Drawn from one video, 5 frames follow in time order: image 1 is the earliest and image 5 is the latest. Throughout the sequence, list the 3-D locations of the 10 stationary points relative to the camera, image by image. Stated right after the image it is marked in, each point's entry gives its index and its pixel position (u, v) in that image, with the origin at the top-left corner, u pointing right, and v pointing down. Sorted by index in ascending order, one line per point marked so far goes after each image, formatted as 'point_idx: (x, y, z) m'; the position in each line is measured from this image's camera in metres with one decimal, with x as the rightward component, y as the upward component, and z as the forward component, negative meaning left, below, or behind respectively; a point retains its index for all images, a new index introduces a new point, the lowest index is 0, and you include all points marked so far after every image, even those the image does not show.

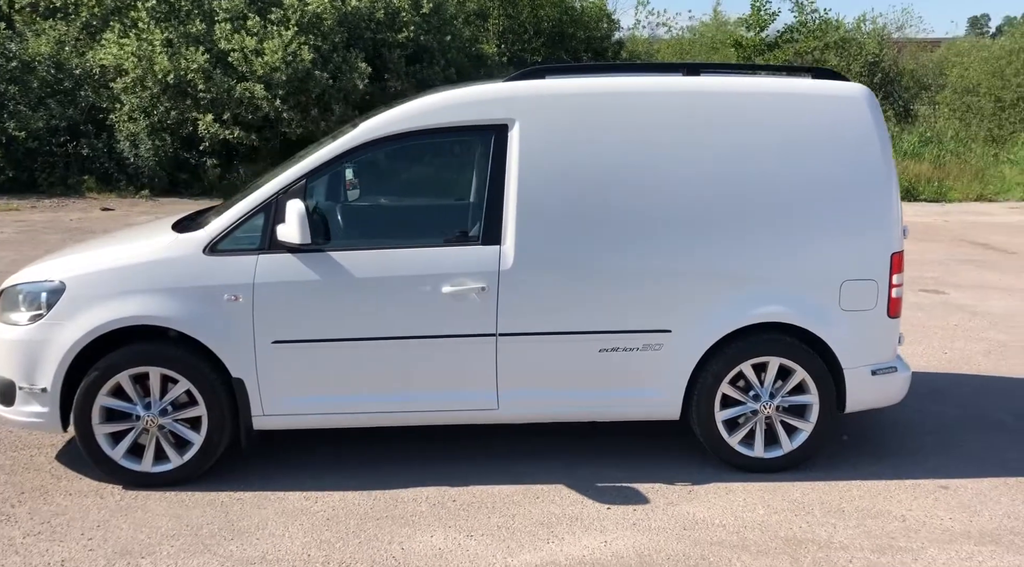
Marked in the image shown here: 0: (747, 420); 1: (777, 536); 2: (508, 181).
0: (+1.2, -0.7, +5.1) m
1: (+1.2, -1.1, +4.4) m
2: (0.0, +0.5, +5.0) m
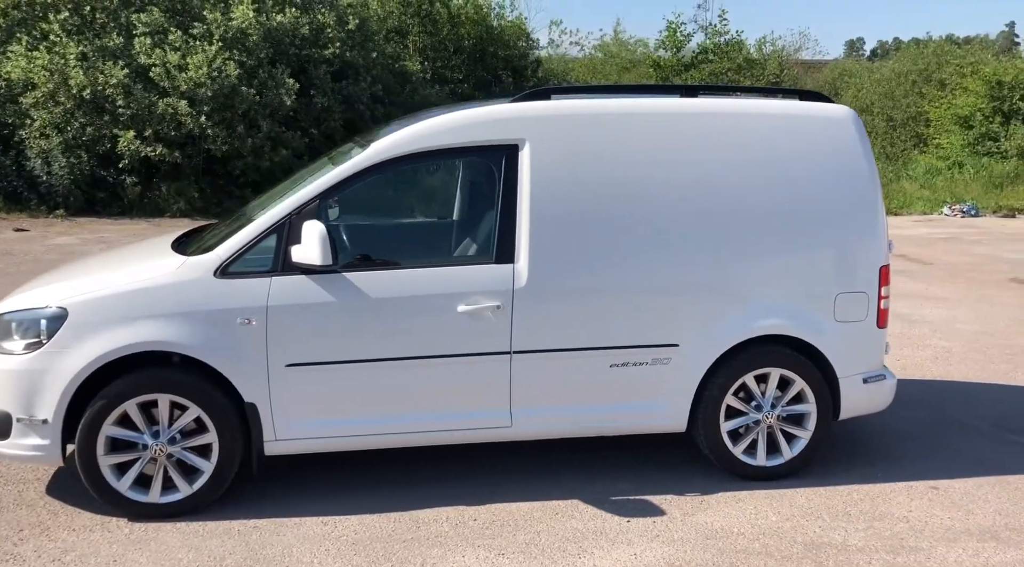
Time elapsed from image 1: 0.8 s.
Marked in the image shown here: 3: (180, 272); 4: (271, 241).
0: (+1.3, -0.8, +5.2) m
1: (+1.3, -1.2, +4.6) m
2: (+0.1, +0.4, +5.0) m
3: (-1.6, +0.1, +4.8) m
4: (-1.1, +0.2, +4.8) m
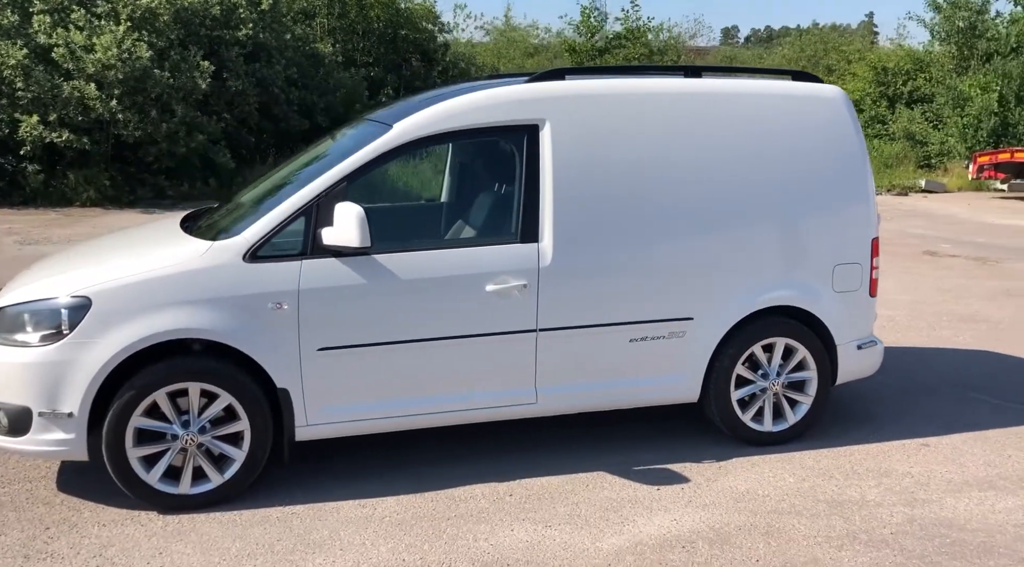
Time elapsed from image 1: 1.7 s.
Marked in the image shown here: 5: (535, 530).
0: (+1.3, -0.6, +5.5) m
1: (+1.5, -1.0, +4.8) m
2: (+0.2, +0.5, +5.1) m
3: (-1.4, +0.1, +4.7) m
4: (-1.0, +0.3, +4.8) m
5: (+0.1, -1.1, +4.5) m
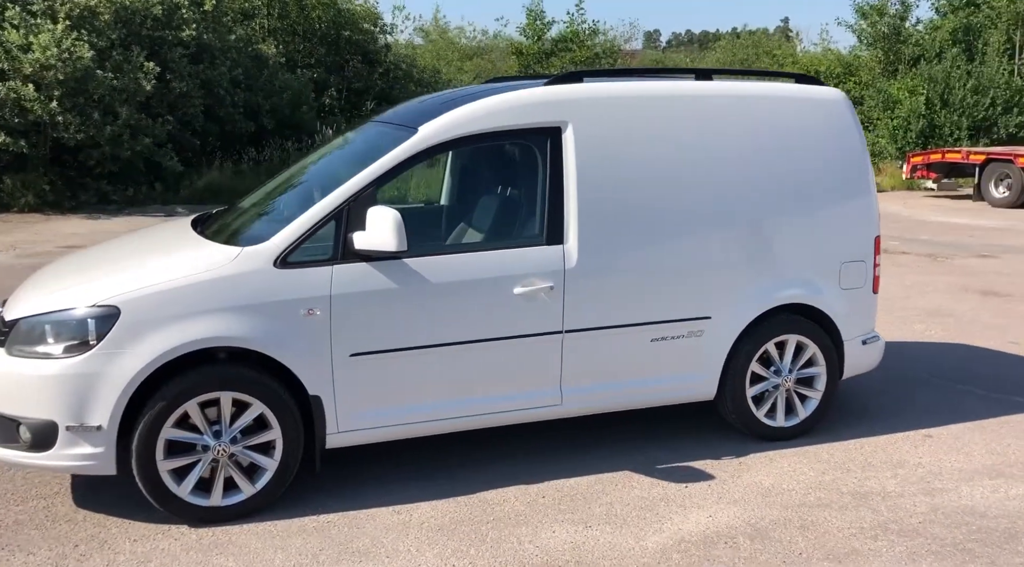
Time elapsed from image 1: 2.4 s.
0: (+1.4, -0.6, +5.6) m
1: (+1.6, -1.0, +5.0) m
2: (+0.3, +0.5, +5.1) m
3: (-1.2, +0.1, +4.5) m
4: (-0.8, +0.3, +4.7) m
5: (+0.3, -1.1, +4.5) m
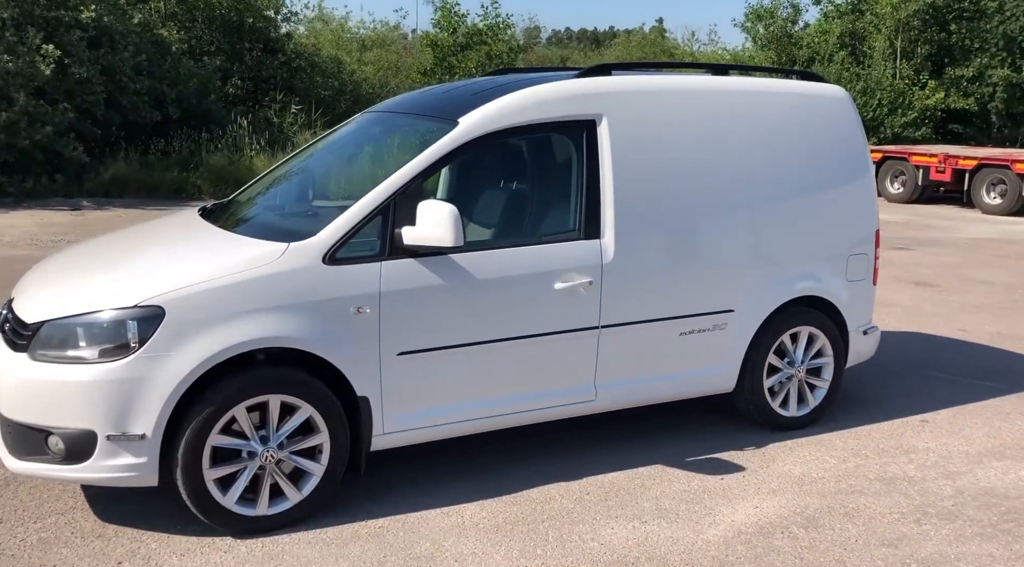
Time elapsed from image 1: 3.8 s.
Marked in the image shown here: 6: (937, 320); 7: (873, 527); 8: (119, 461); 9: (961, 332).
0: (+1.6, -0.6, +5.7) m
1: (+1.8, -1.0, +5.1) m
2: (+0.5, +0.5, +5.1) m
3: (-1.0, +0.1, +4.3) m
4: (-0.6, +0.3, +4.5) m
5: (+0.5, -1.1, +4.5) m
6: (+3.7, -0.3, +8.7) m
7: (+1.6, -1.1, +4.5) m
8: (-1.6, -0.7, +4.1) m
9: (+3.7, -0.4, +8.3) m
